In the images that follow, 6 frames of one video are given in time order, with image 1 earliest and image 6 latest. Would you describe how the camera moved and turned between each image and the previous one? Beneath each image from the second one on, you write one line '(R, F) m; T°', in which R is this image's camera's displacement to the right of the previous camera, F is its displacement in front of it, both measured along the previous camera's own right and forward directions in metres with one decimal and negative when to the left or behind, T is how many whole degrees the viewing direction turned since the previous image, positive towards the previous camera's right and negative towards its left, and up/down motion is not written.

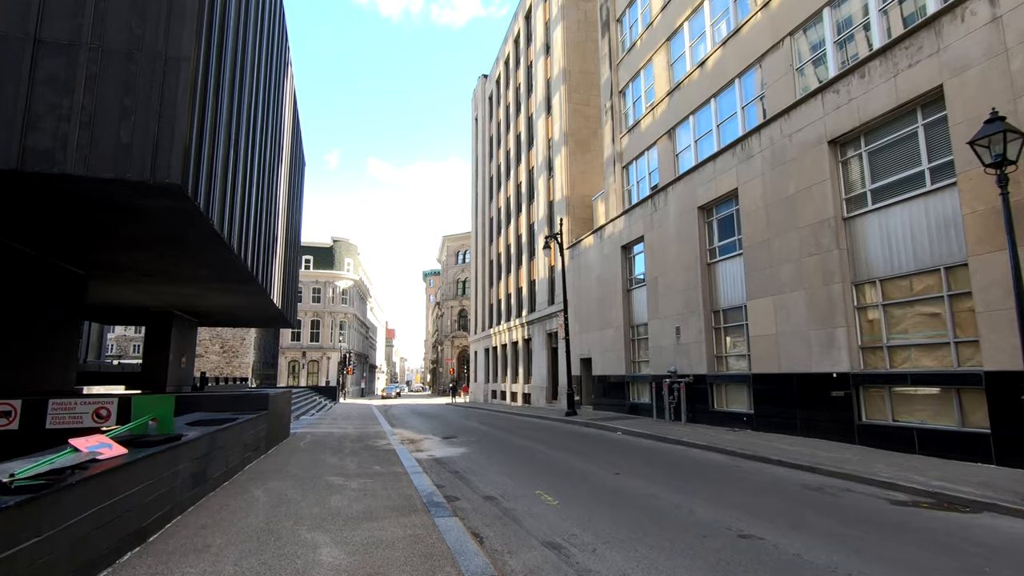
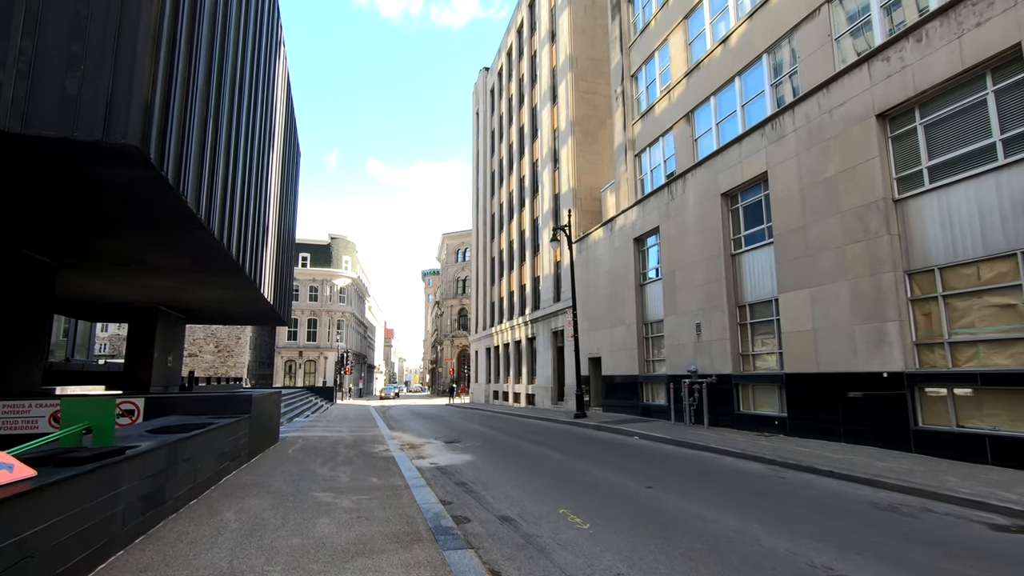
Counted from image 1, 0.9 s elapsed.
(-0.3, +1.3) m; 0°
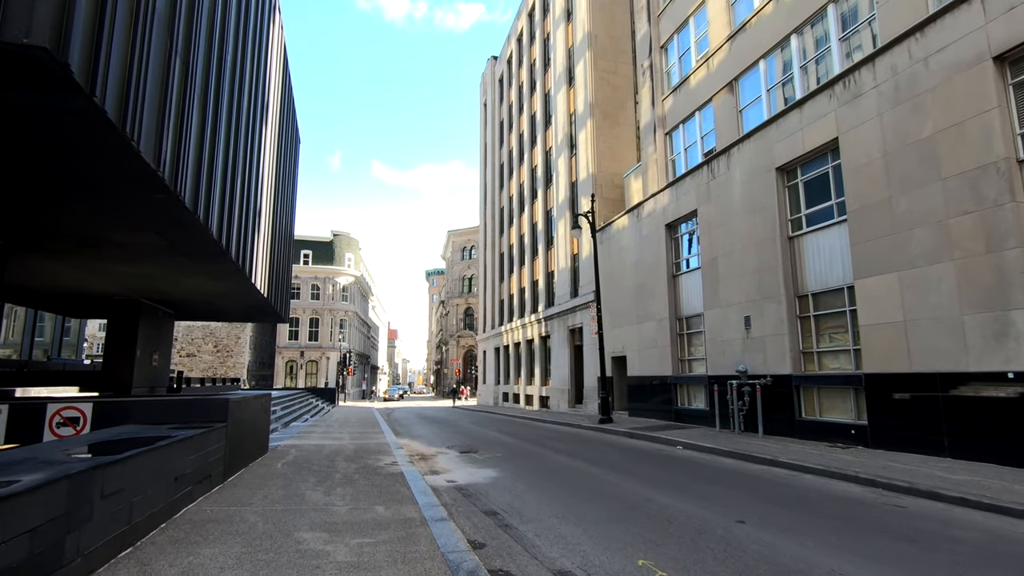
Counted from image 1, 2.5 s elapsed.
(-0.5, +2.0) m; 0°
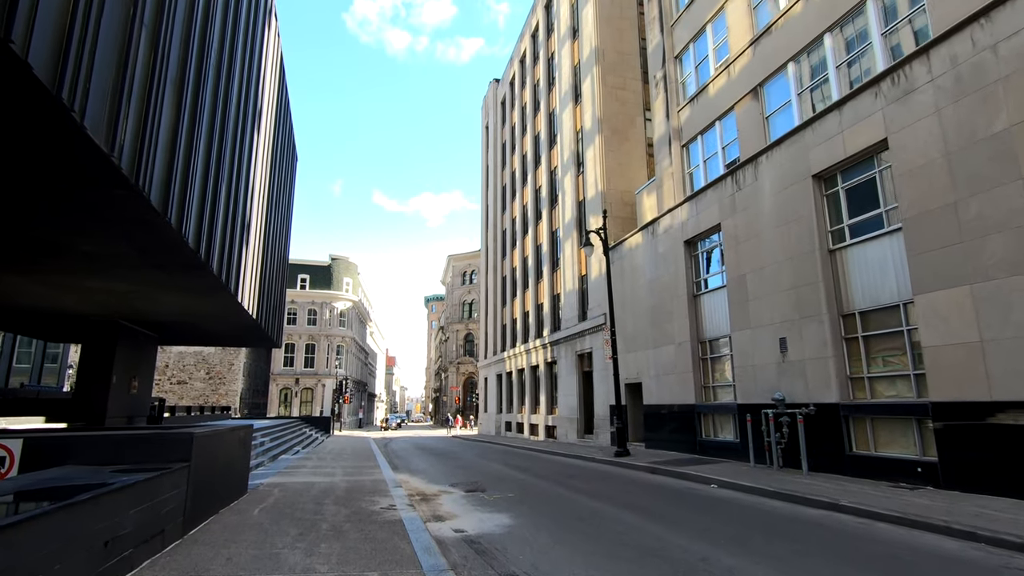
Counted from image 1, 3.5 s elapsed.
(-0.3, +1.3) m; 0°
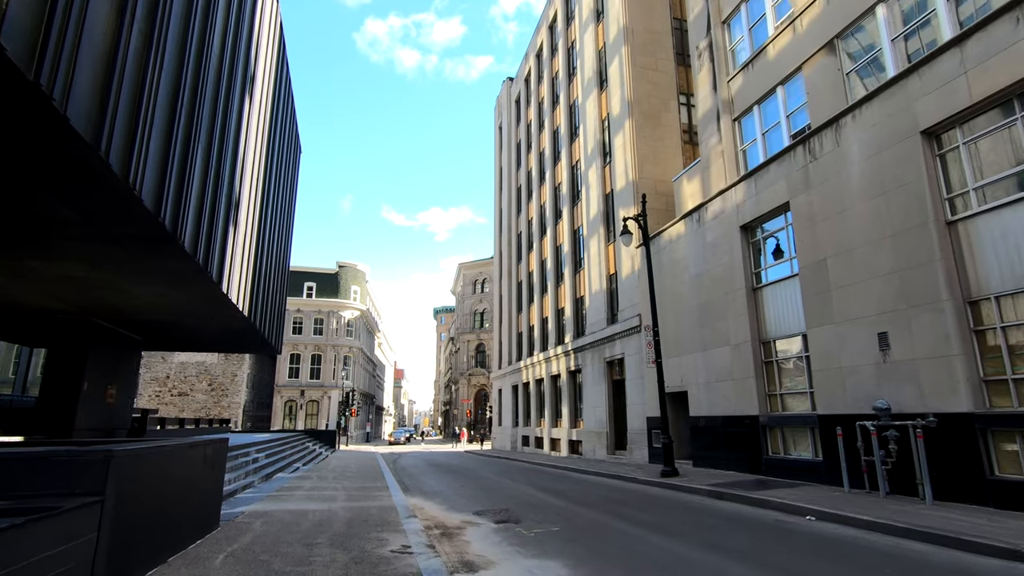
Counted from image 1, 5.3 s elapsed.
(-0.6, +2.4) m; -1°
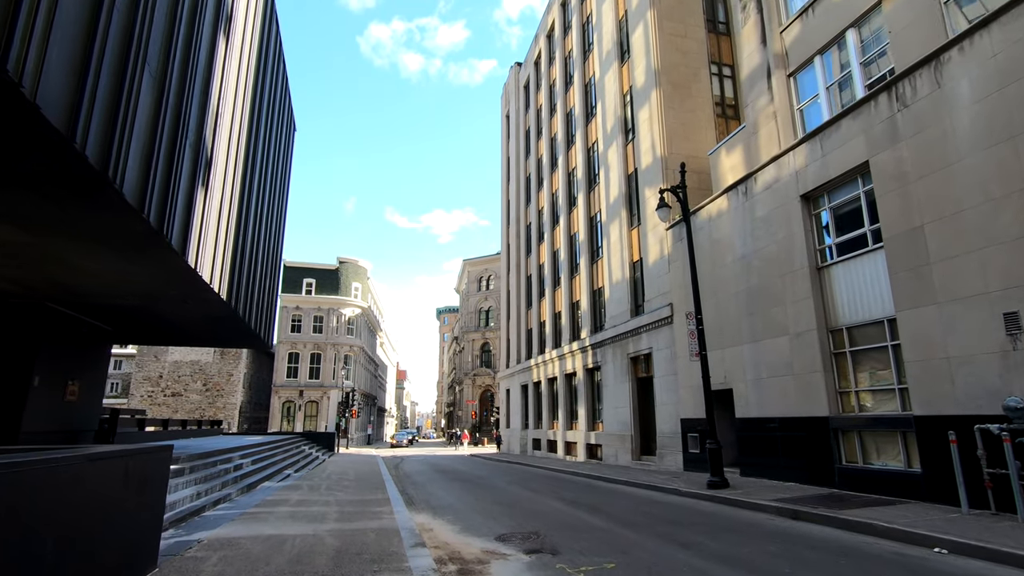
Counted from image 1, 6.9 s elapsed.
(-0.5, +2.2) m; 0°
